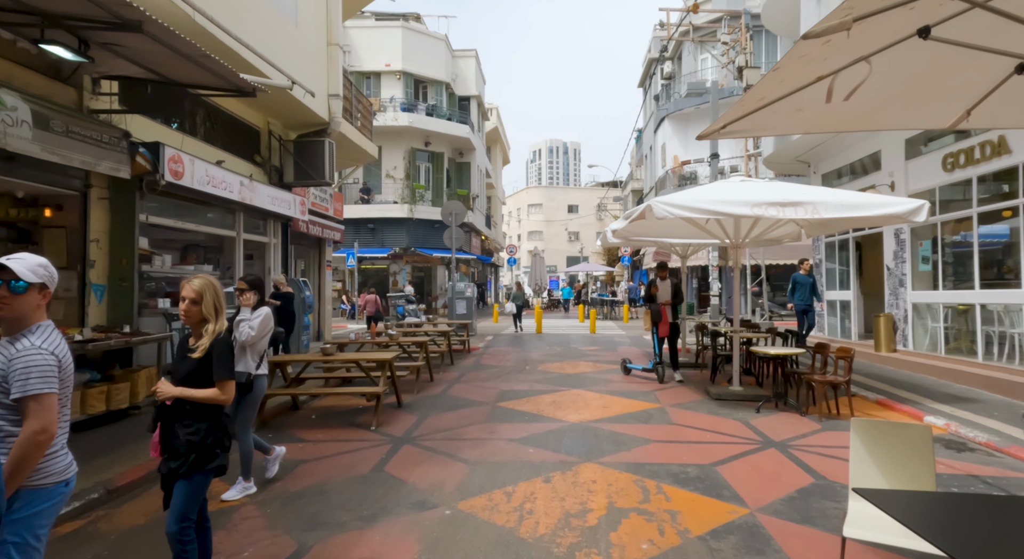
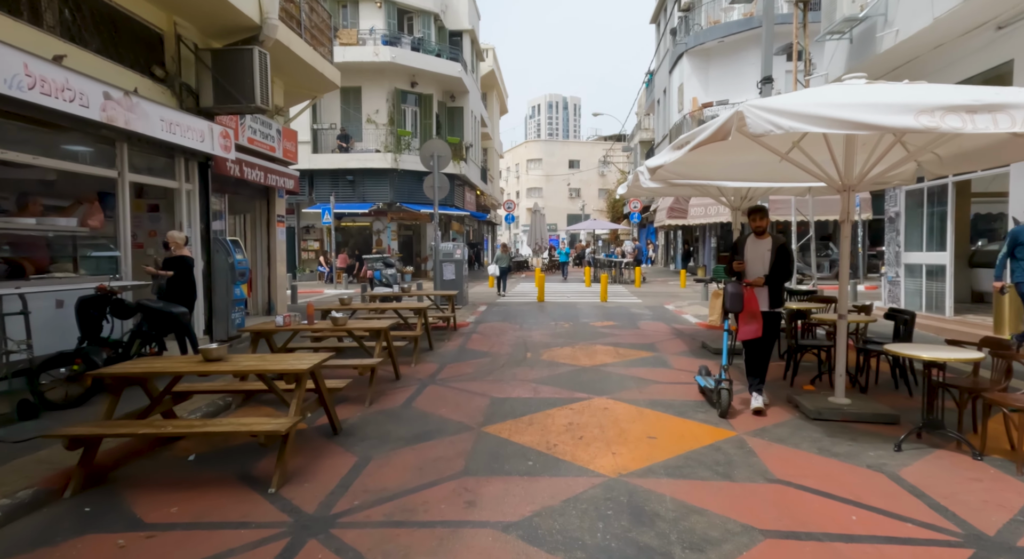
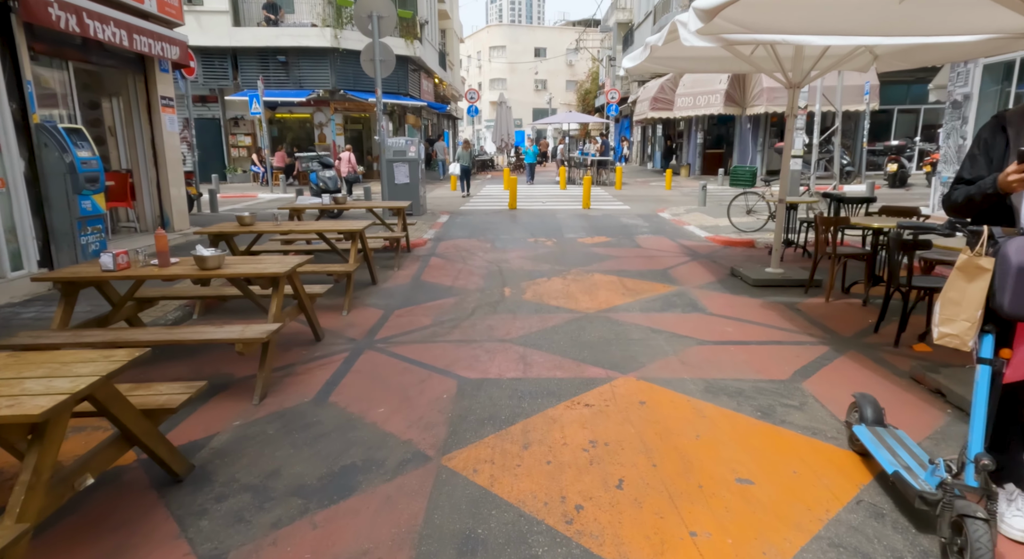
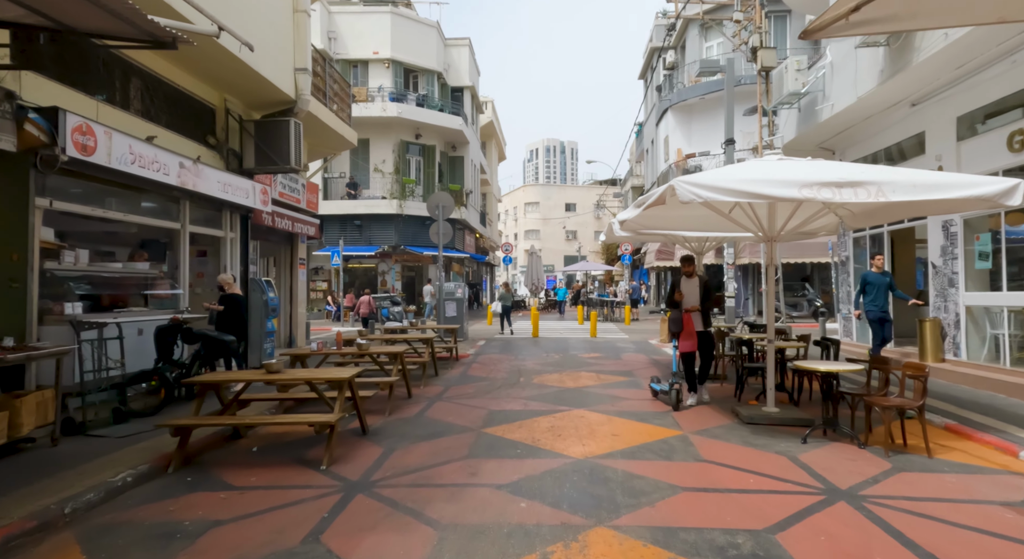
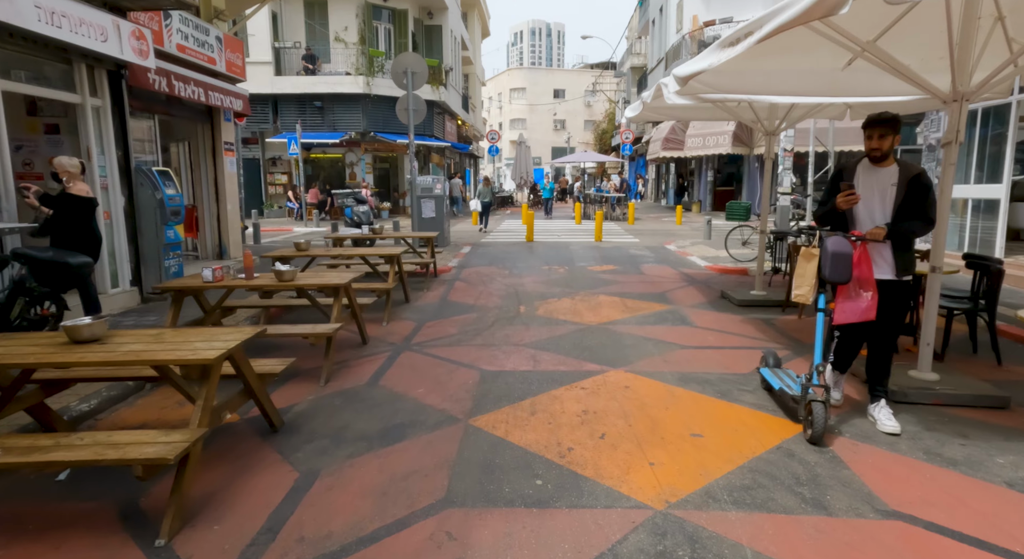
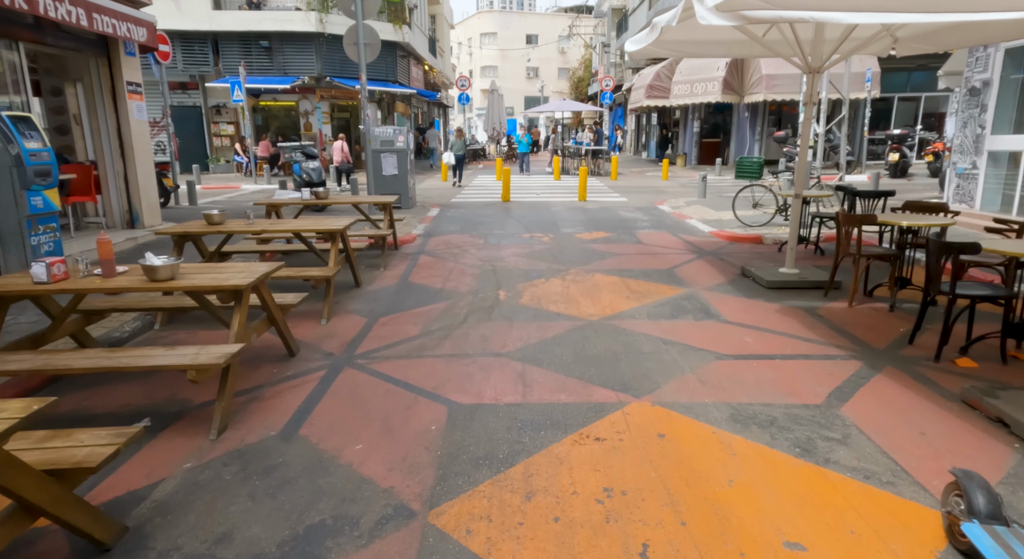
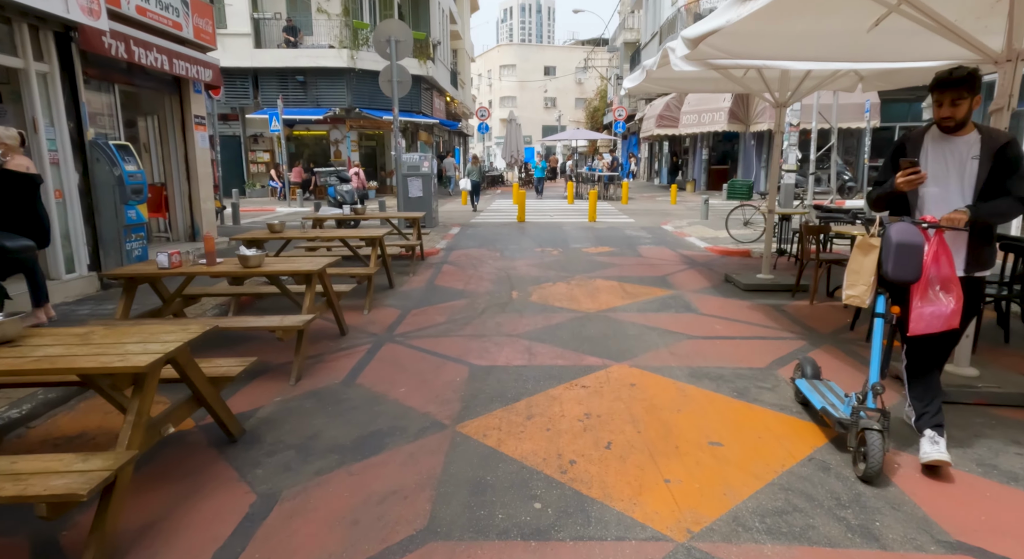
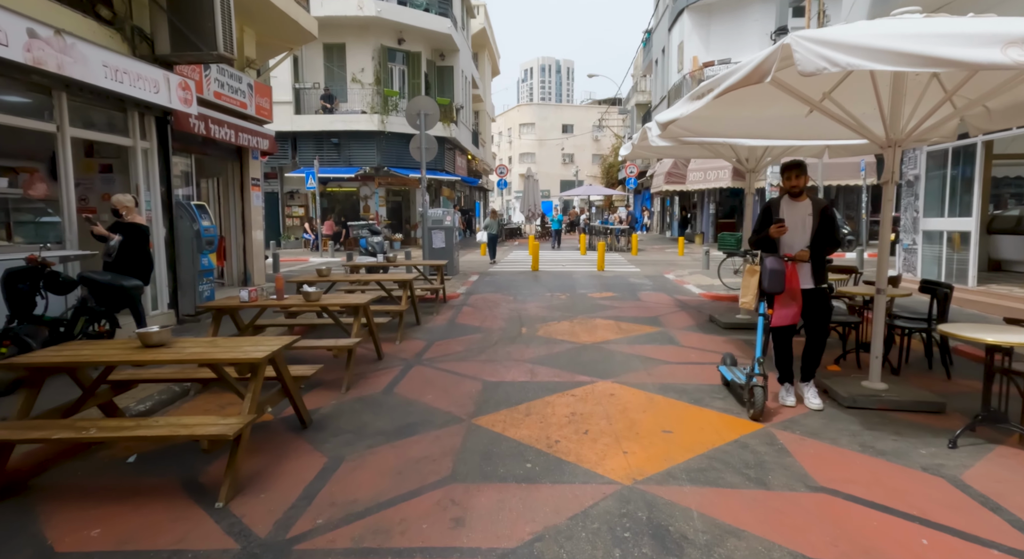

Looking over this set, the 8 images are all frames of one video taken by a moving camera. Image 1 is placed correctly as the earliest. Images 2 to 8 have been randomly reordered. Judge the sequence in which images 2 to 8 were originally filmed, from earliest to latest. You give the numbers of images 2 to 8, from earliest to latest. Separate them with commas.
4, 2, 8, 5, 7, 3, 6
